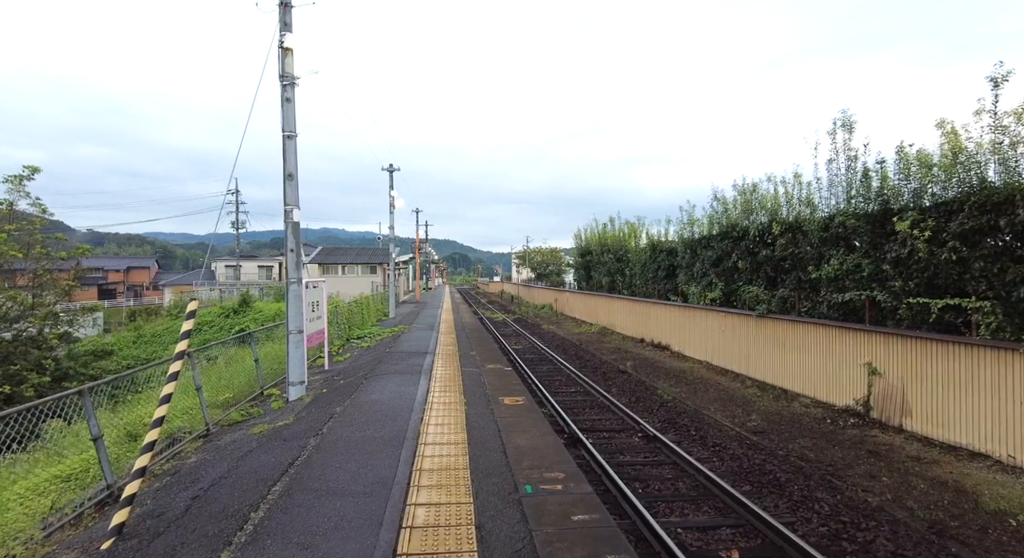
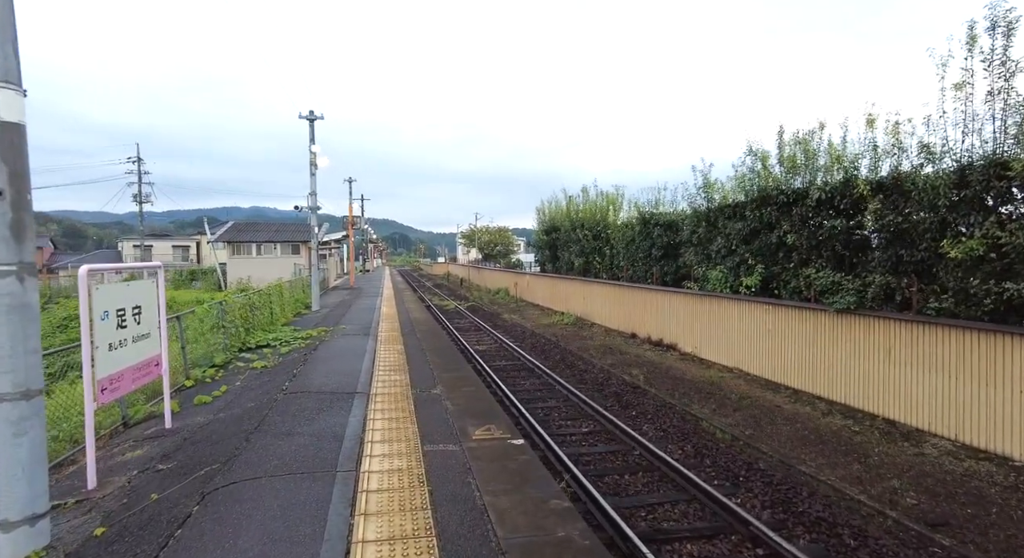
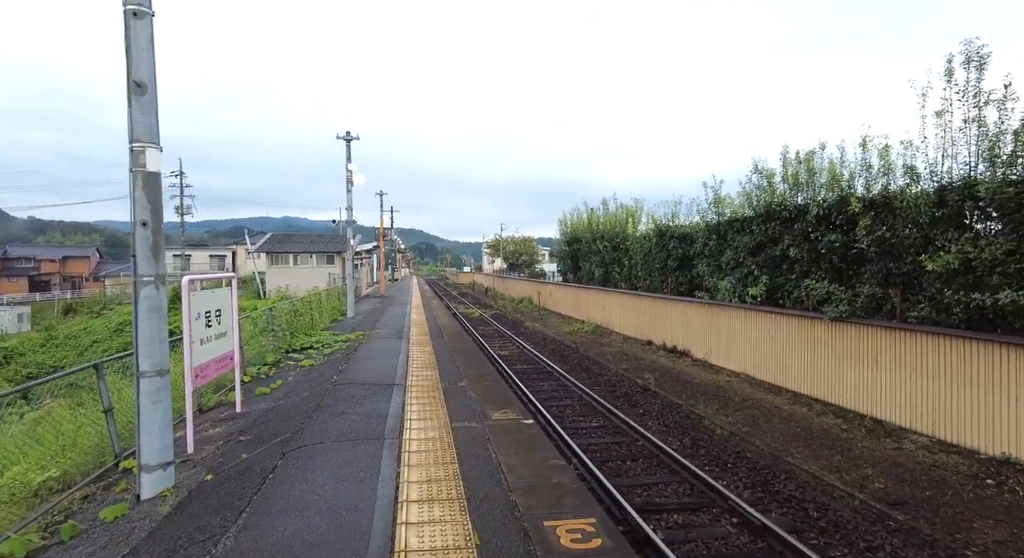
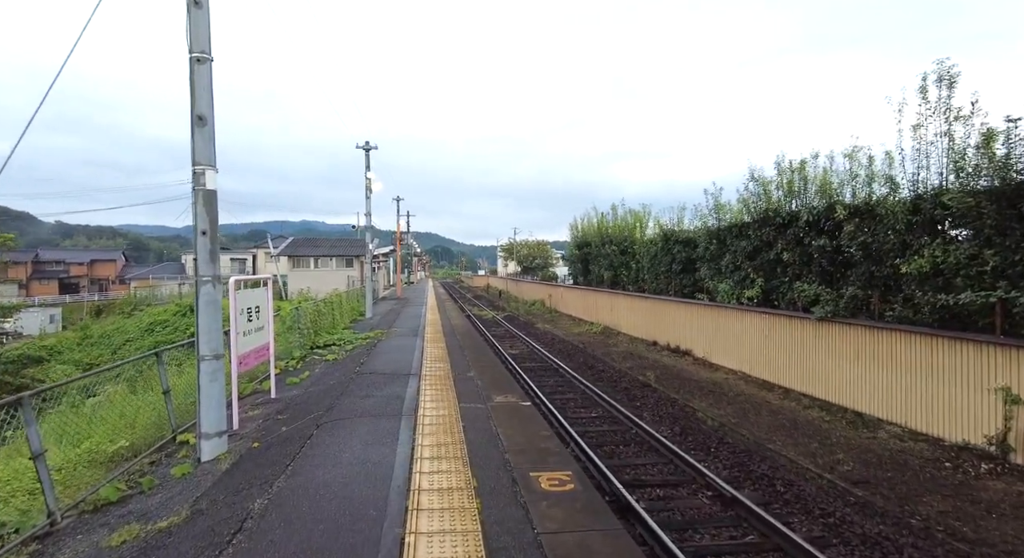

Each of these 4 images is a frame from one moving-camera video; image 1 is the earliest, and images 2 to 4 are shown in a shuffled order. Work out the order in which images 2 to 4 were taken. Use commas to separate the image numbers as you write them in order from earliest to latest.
4, 3, 2
